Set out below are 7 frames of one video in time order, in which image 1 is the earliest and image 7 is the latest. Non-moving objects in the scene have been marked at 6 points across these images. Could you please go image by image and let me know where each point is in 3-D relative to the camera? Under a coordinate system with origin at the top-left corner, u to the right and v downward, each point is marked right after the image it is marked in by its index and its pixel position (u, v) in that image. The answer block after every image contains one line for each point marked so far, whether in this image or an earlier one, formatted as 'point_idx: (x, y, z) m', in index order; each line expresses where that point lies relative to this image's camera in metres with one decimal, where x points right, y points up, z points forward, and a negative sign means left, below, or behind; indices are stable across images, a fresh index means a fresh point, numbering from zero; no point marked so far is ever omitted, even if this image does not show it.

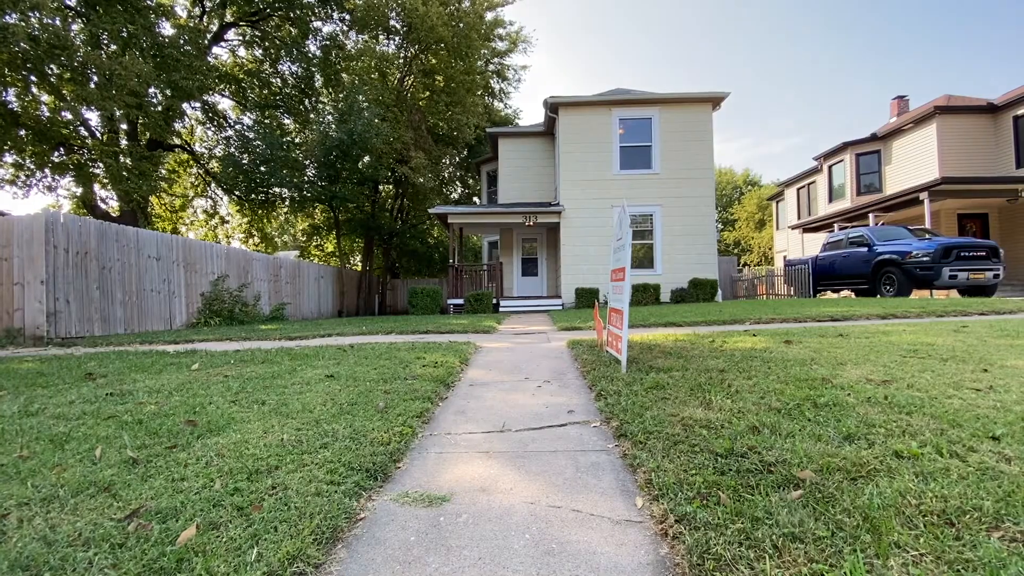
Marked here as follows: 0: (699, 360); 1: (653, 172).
0: (+1.5, -0.6, +3.8) m
1: (+4.6, +3.8, +15.9) m
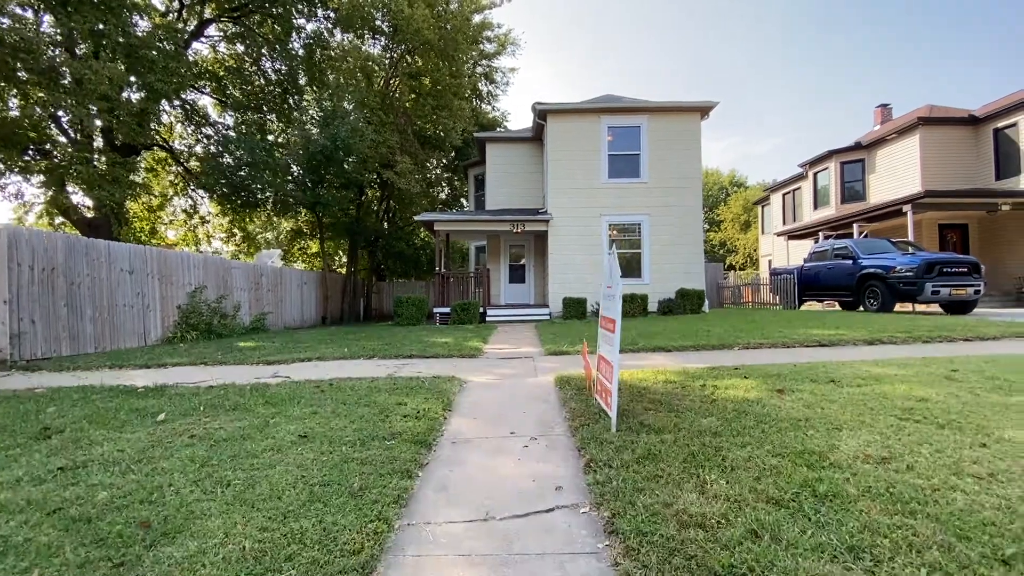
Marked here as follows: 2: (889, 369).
0: (+1.4, -1.0, +3.7) m
1: (+4.2, +3.5, +15.8) m
2: (+3.7, -0.8, +4.7) m
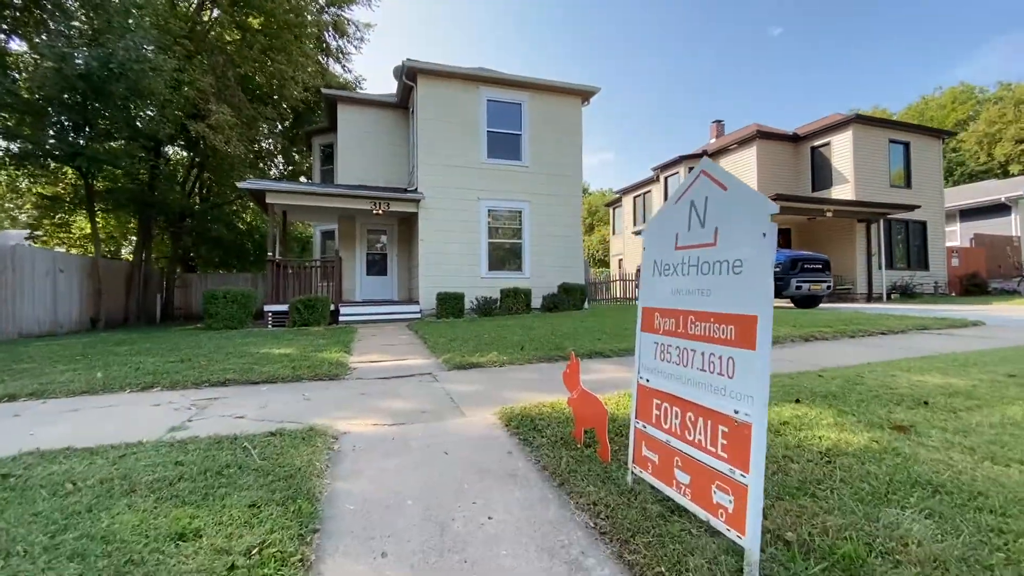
0: (+1.3, -0.8, +1.9) m
1: (+0.3, +3.7, +14.3) m
2: (+3.2, -0.7, +3.6) m
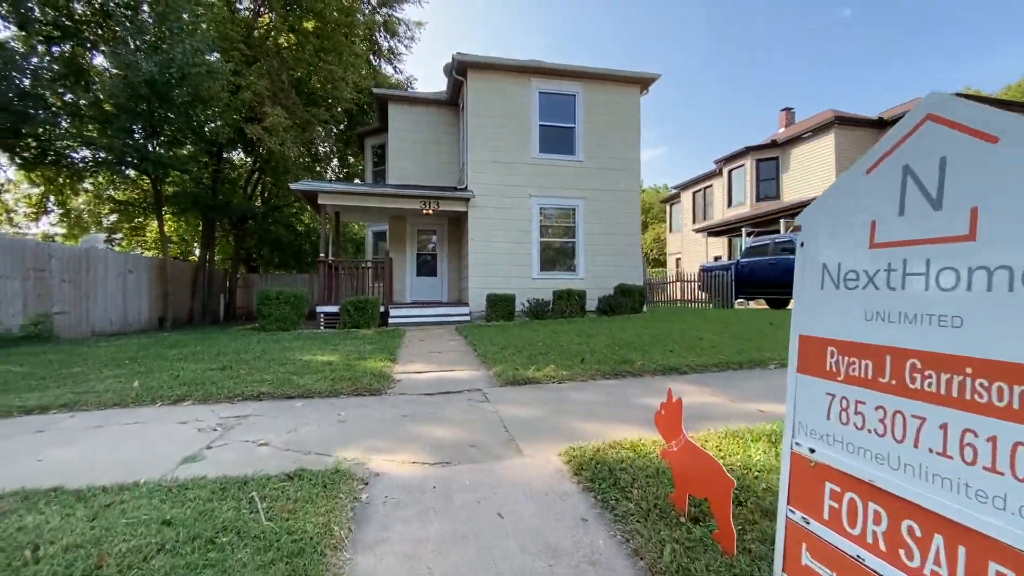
0: (+1.5, -0.9, +1.1) m
1: (+1.8, +3.6, +13.5) m
2: (+3.6, -0.7, +2.6) m
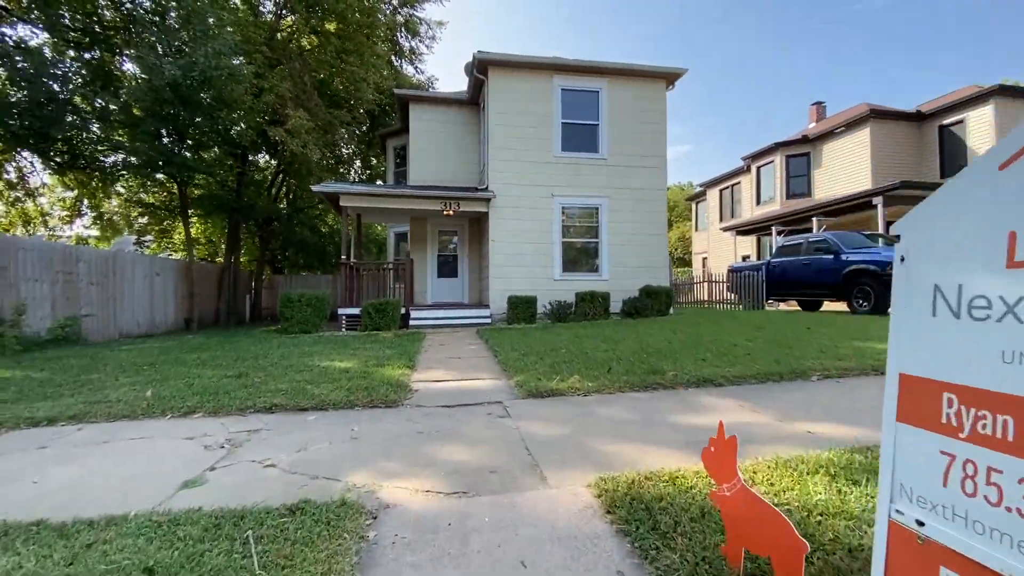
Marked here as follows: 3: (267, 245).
0: (+1.5, -0.9, +0.8) m
1: (+2.4, +3.6, +13.2) m
2: (+3.7, -0.8, +2.2) m
3: (-9.9, +1.7, +19.3) m
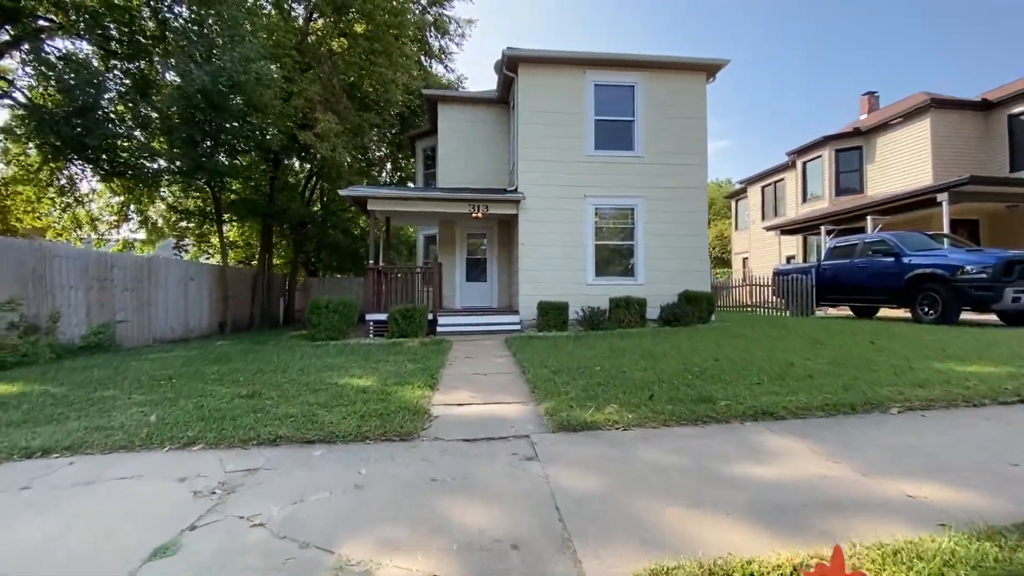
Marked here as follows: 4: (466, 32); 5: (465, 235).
0: (+1.5, -1.1, +0.2) m
1: (+3.2, +3.5, +12.5) m
2: (+3.8, -0.9, +1.5) m
3: (-8.7, +1.6, +19.5) m
4: (-1.7, +9.4, +17.8) m
5: (-1.4, +1.6, +14.3) m
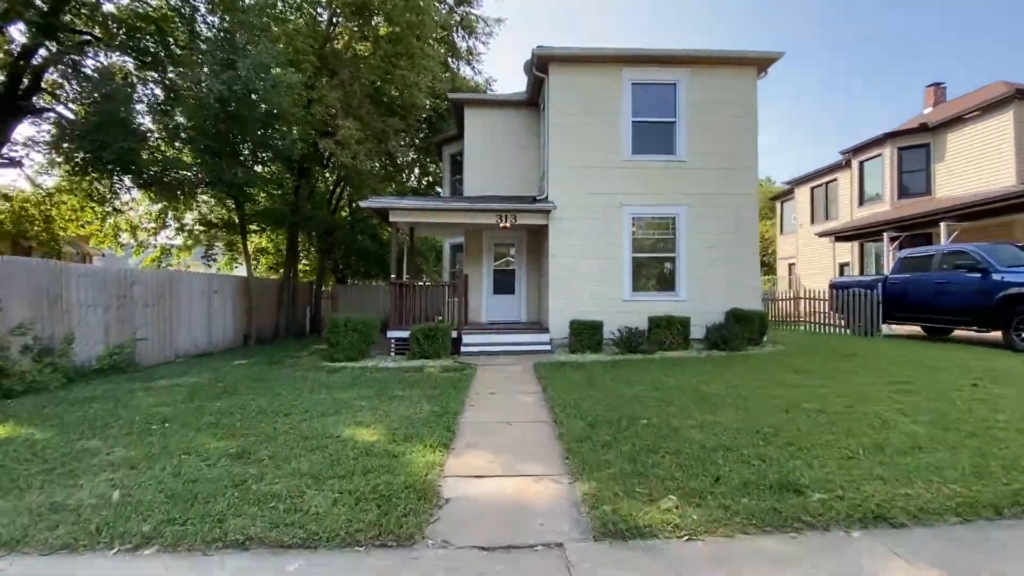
0: (+1.5, -1.5, -0.7) m
1: (+3.9, +3.1, +11.5) m
2: (+3.8, -1.3, +0.4) m
3: (-7.5, +1.2, +19.2) m
4: (-0.6, +9.1, +17.0) m
5: (-0.5, +1.2, +13.5) m
